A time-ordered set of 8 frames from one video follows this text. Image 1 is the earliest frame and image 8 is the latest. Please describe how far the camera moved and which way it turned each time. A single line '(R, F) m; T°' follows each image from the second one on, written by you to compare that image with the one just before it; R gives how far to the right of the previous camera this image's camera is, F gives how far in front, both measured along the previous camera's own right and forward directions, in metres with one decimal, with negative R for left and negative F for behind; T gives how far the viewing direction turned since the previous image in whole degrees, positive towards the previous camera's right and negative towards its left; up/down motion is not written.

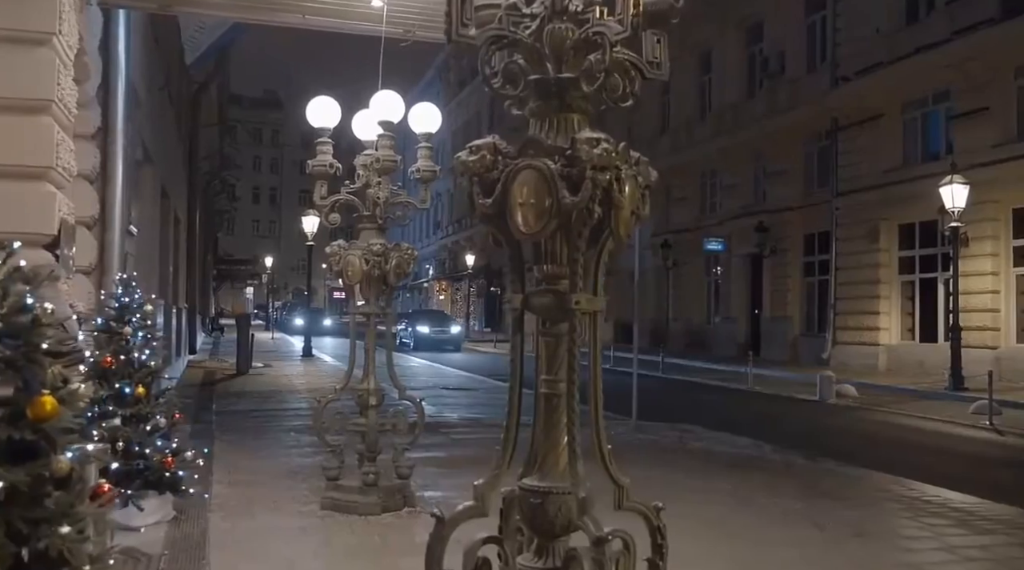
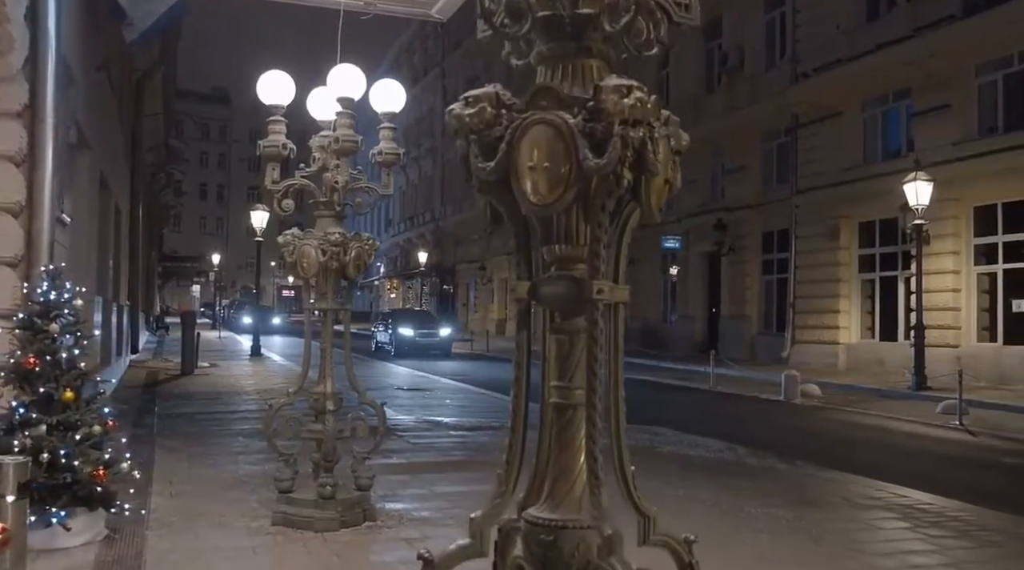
(-0.2, +0.7) m; +3°
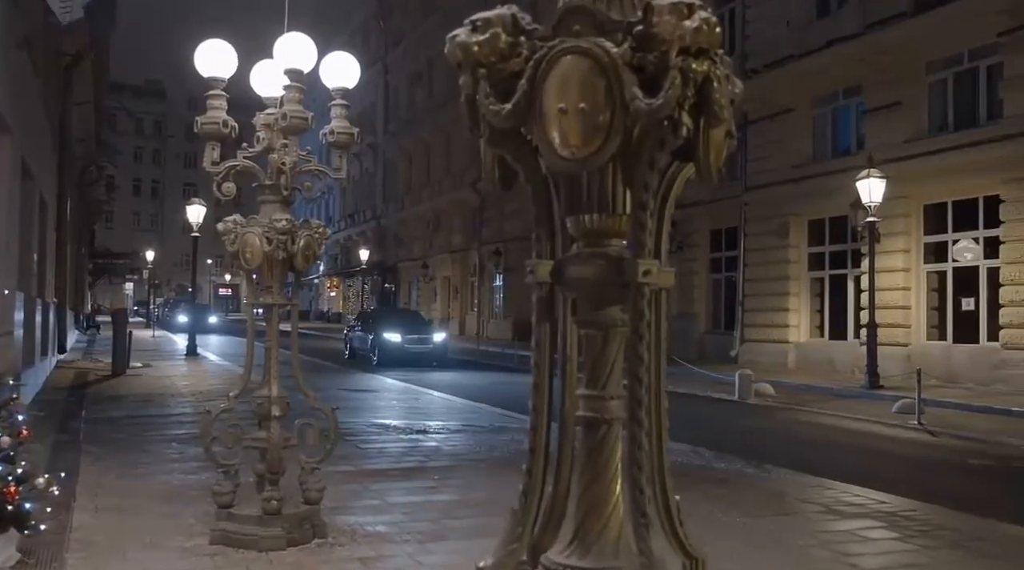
(-0.2, +0.7) m; +4°
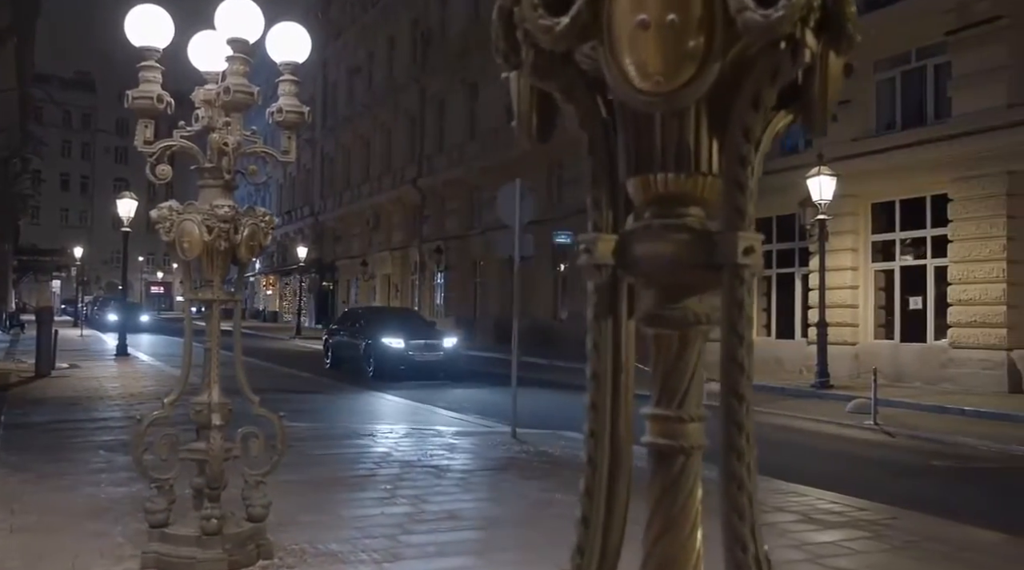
(-0.2, +0.6) m; +4°
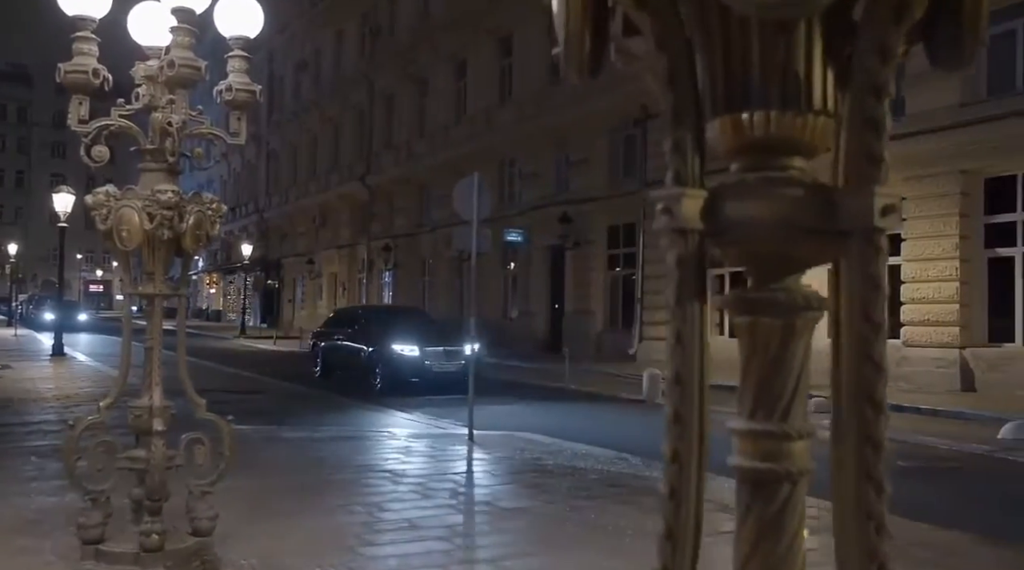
(-0.1, +0.4) m; +3°
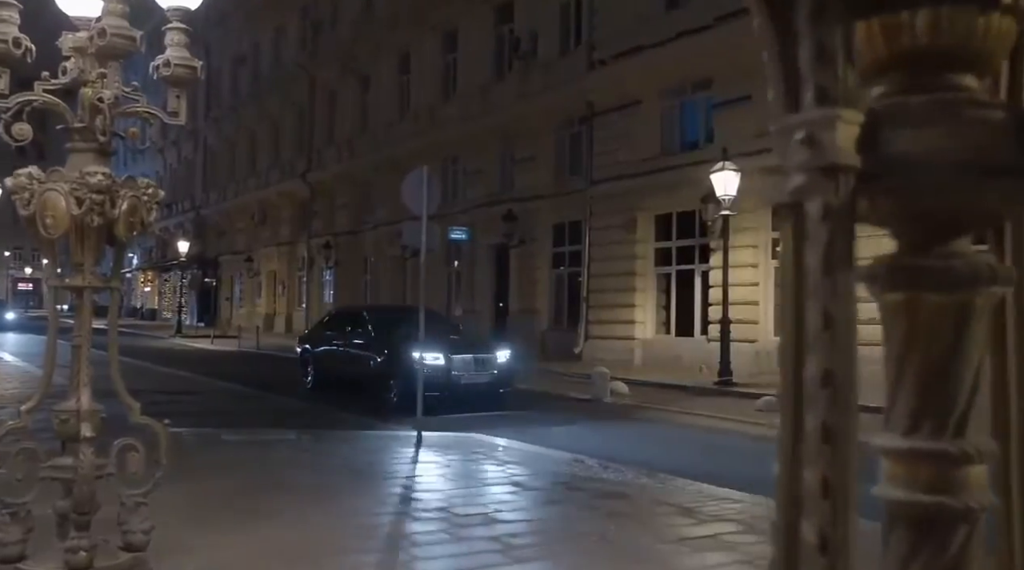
(-0.1, +0.4) m; +4°
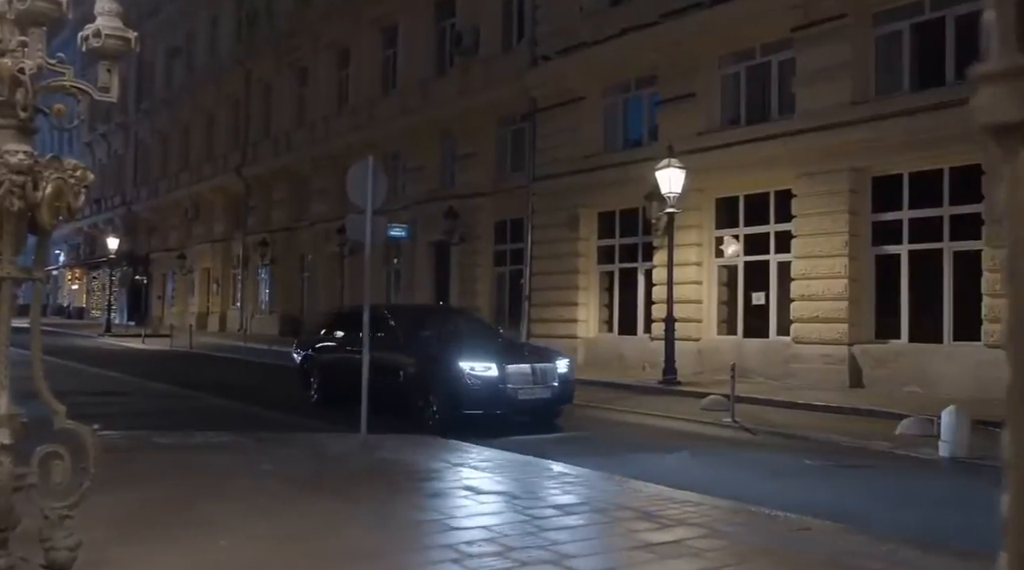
(-0.1, +0.4) m; +4°
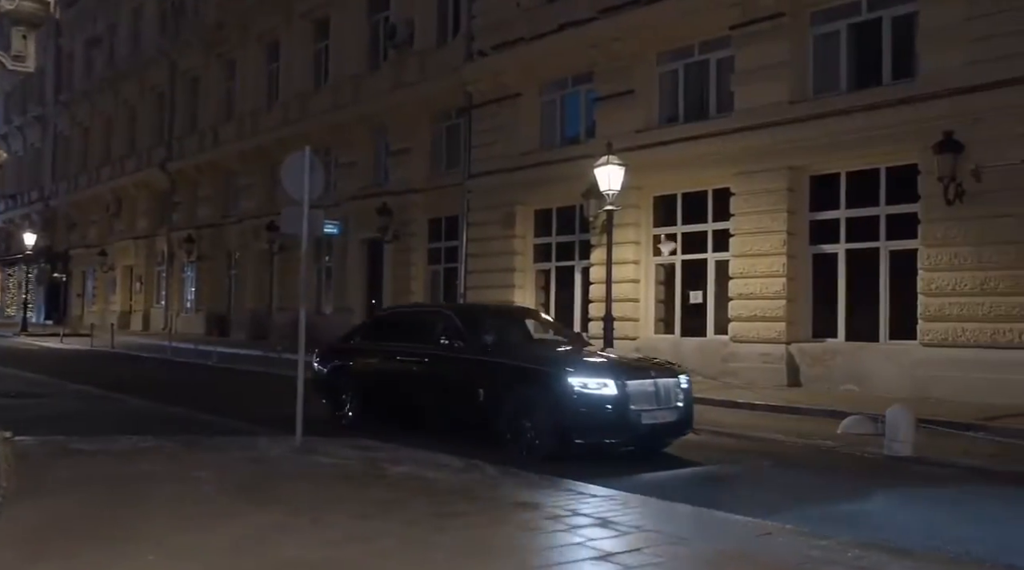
(-0.1, +0.4) m; +4°
